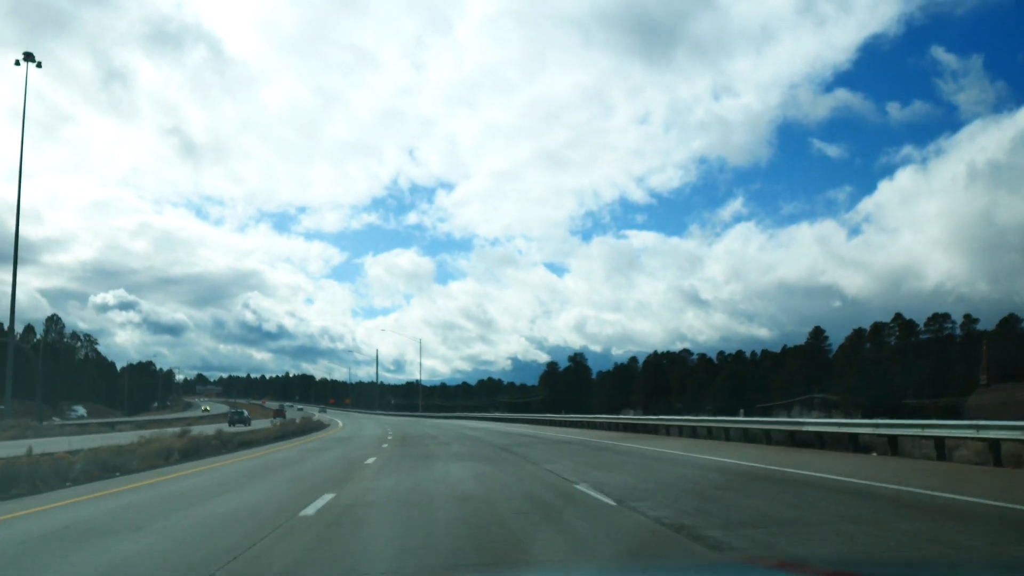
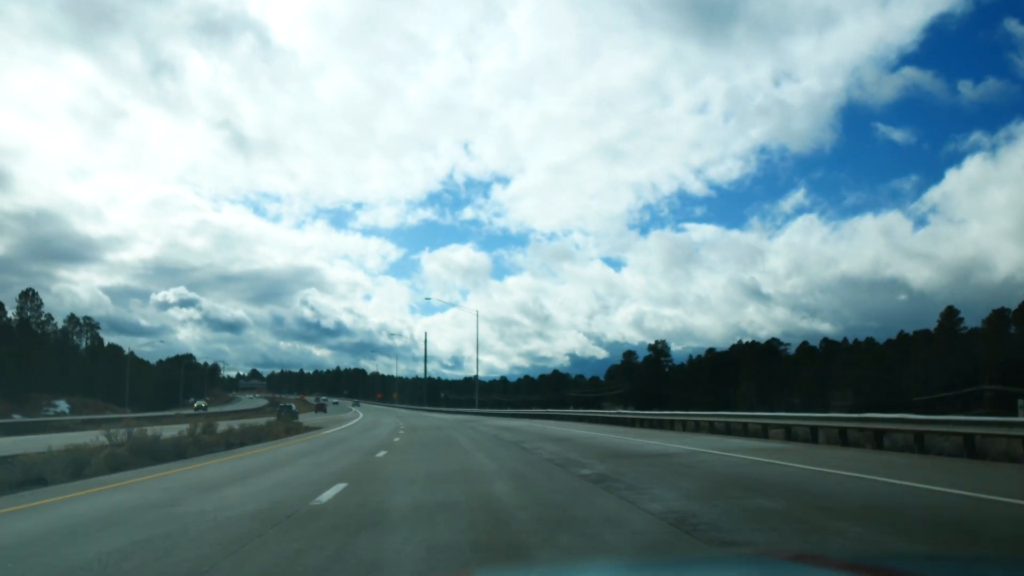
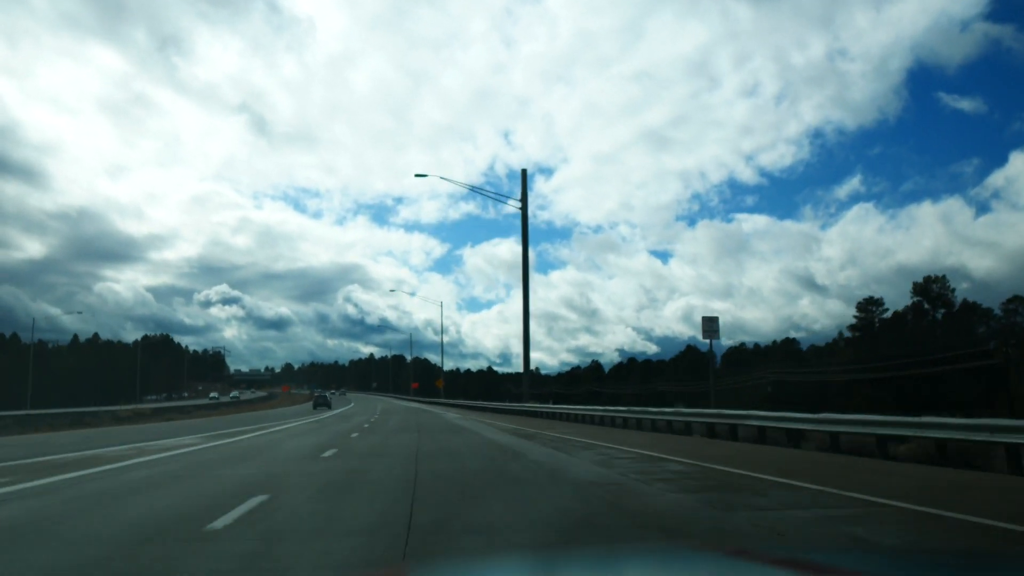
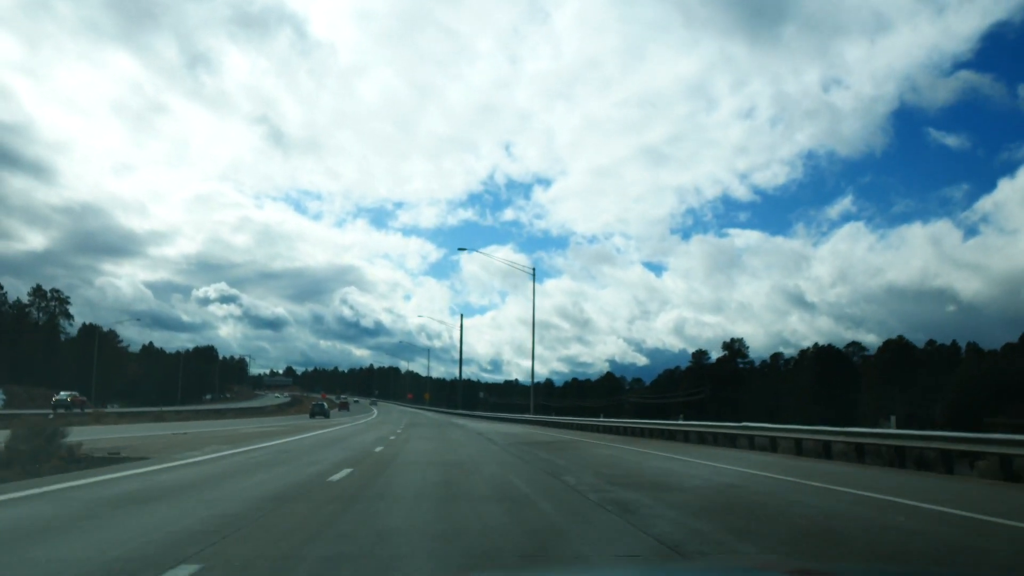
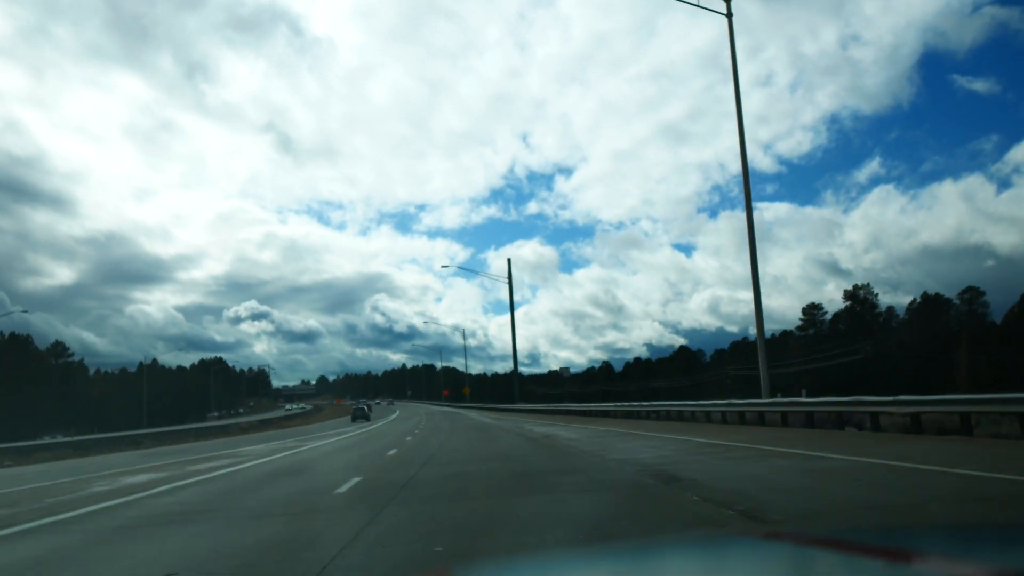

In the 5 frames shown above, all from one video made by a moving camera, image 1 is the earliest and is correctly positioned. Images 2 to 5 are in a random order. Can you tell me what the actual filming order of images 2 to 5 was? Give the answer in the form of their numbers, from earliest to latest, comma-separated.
2, 4, 5, 3
